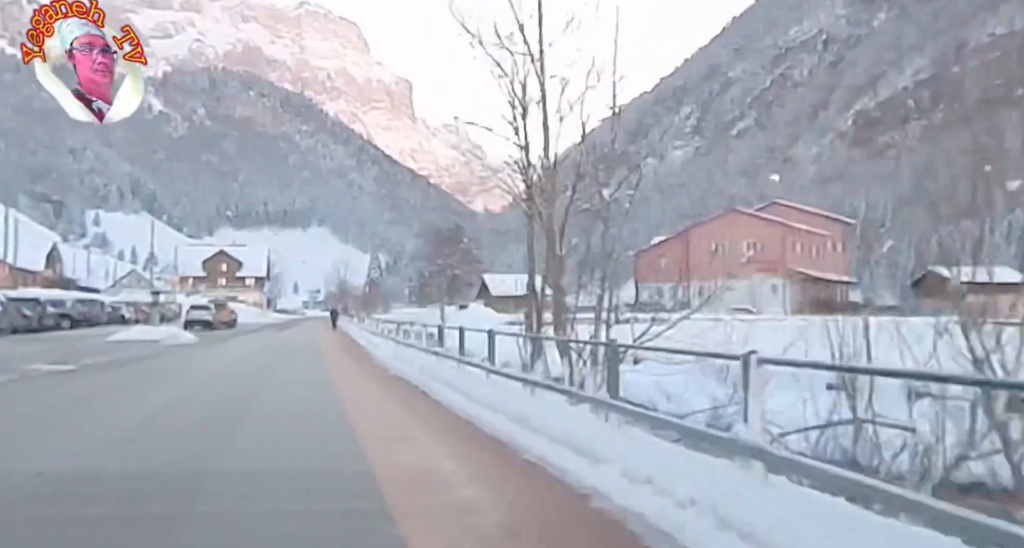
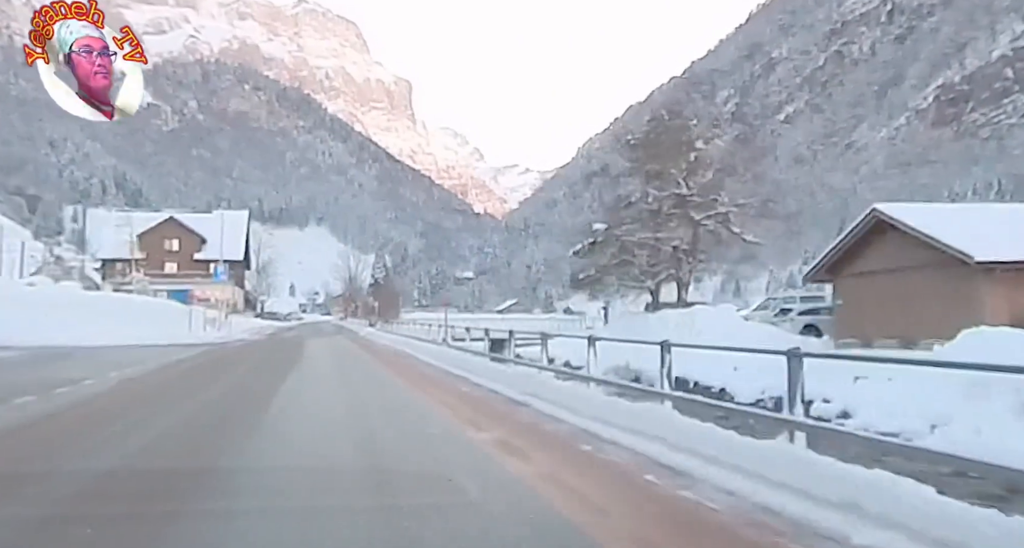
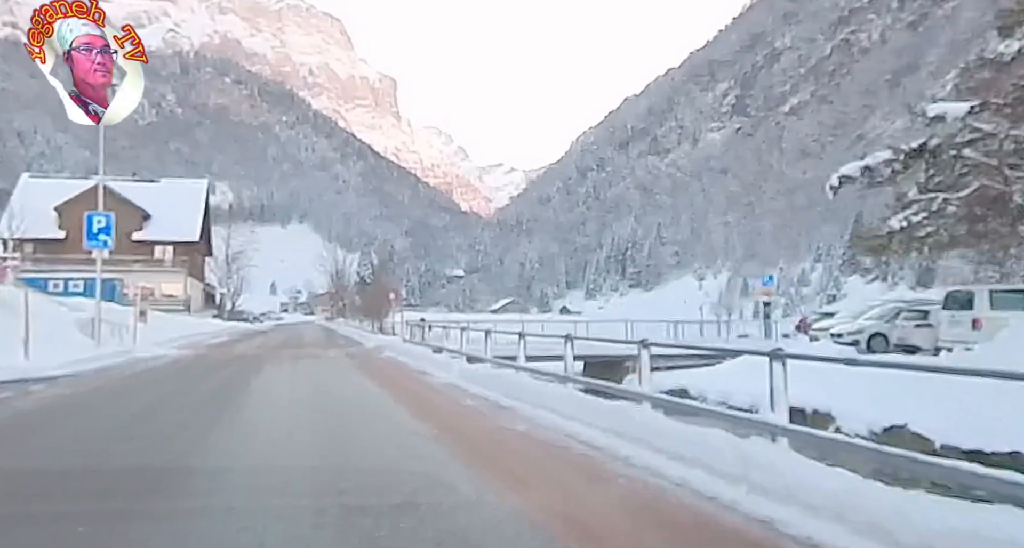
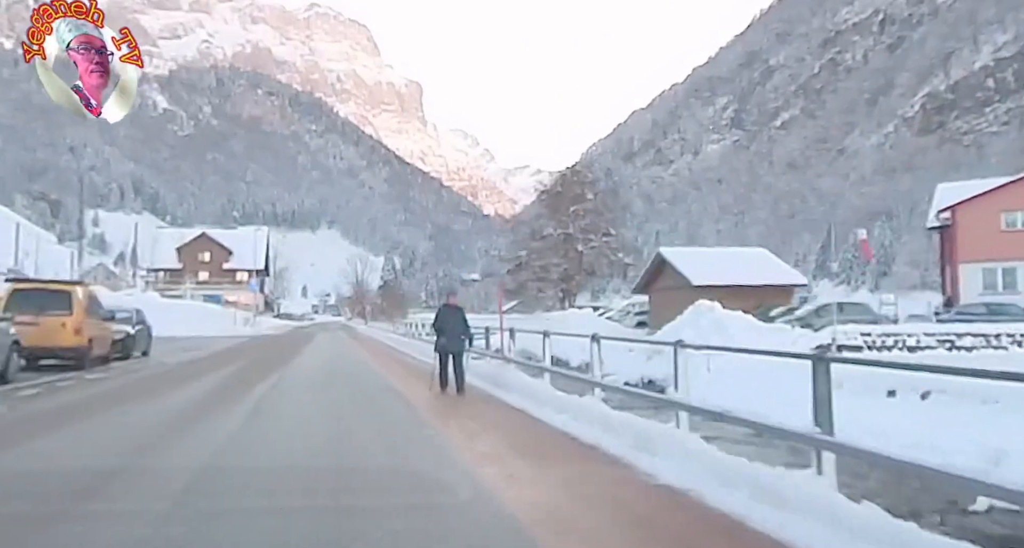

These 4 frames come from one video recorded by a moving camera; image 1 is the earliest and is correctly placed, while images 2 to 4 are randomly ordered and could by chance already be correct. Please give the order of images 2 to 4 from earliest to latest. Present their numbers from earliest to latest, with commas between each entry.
4, 2, 3
